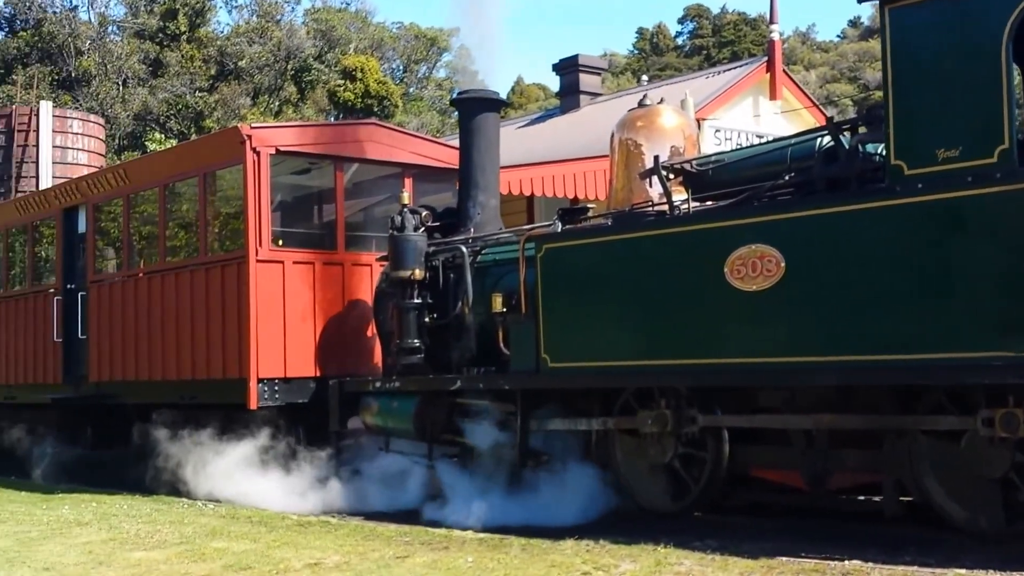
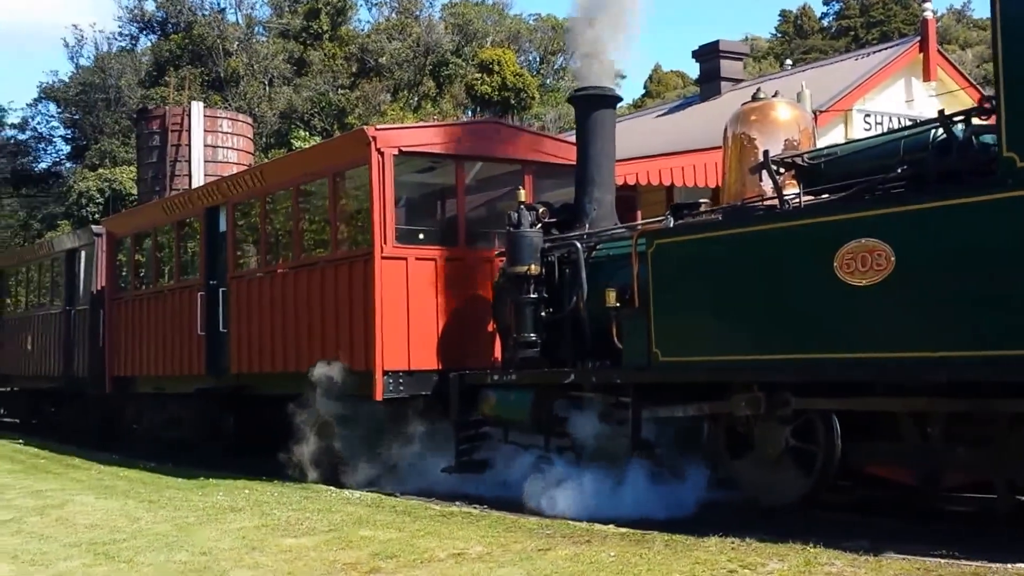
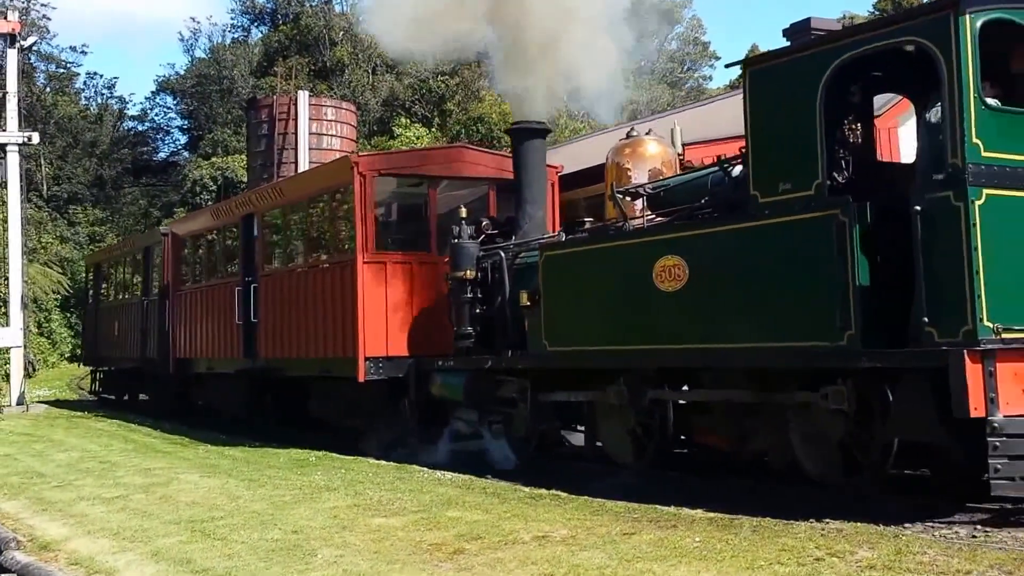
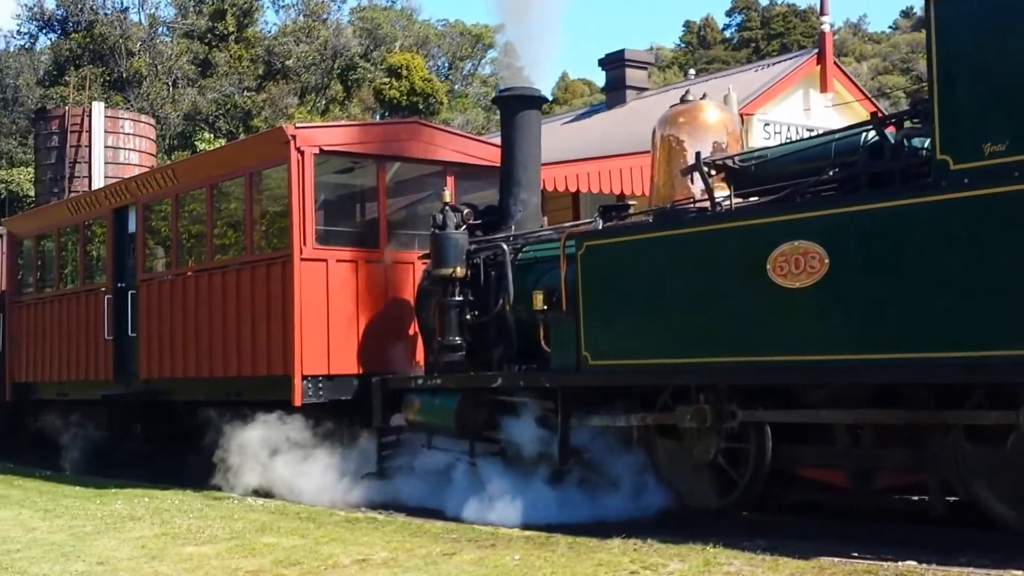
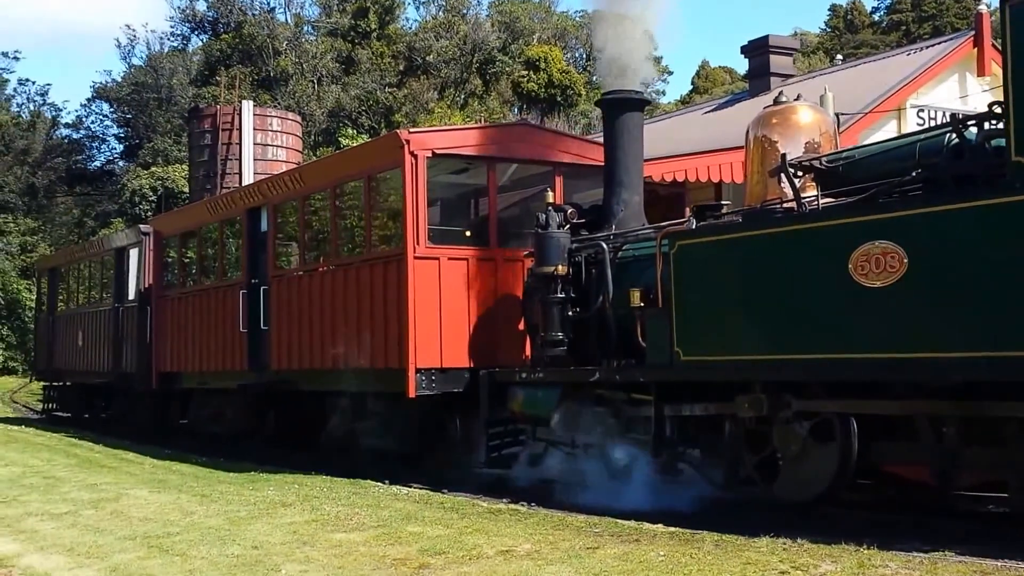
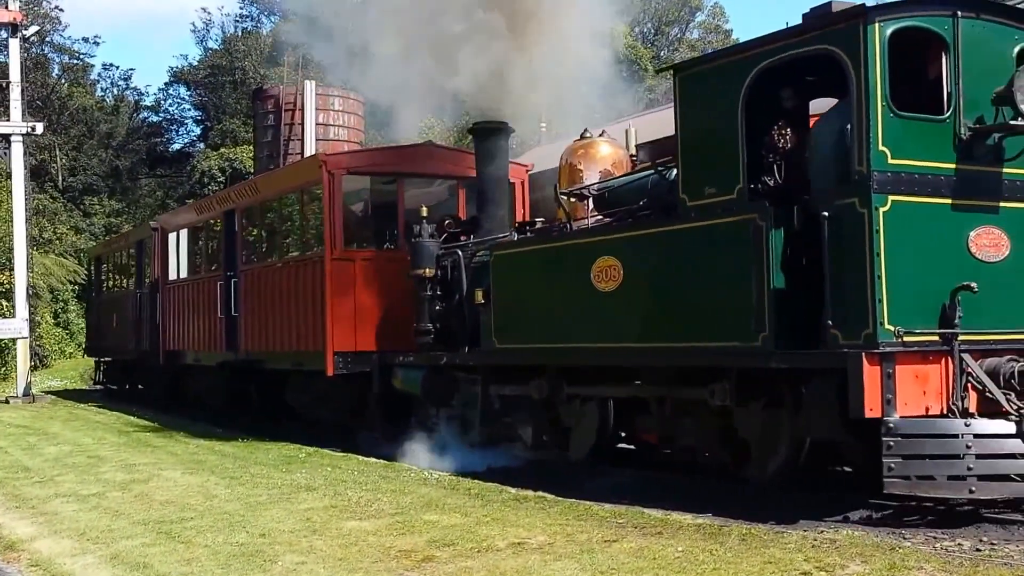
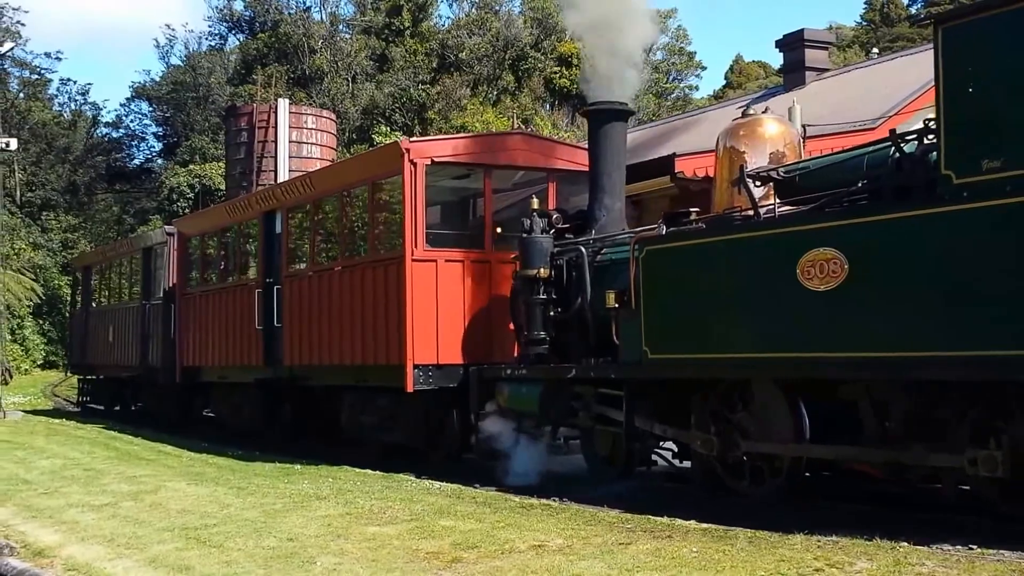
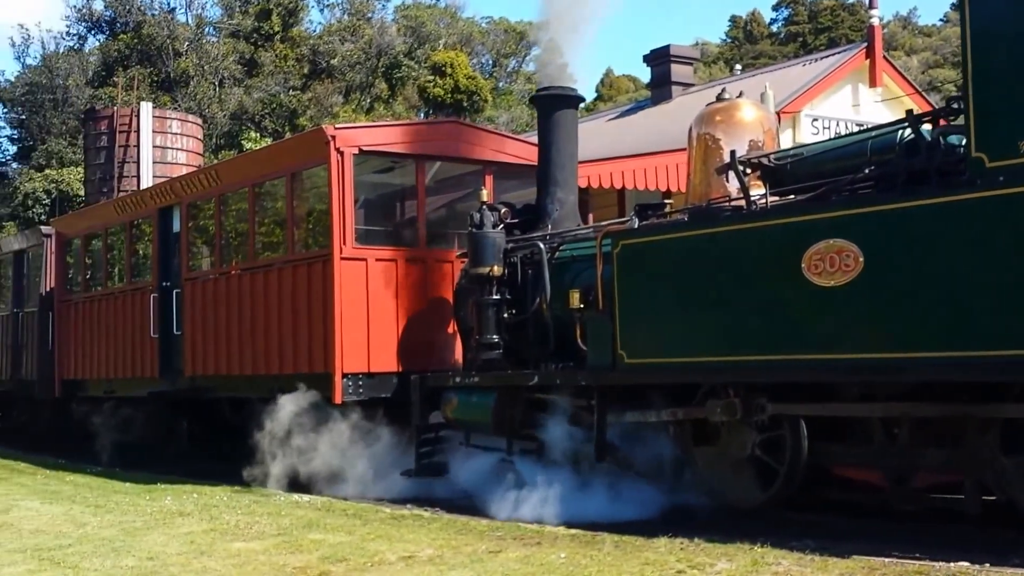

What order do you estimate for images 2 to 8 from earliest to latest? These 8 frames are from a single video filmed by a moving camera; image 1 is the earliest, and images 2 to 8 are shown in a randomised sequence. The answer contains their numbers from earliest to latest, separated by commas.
4, 8, 2, 5, 7, 3, 6
